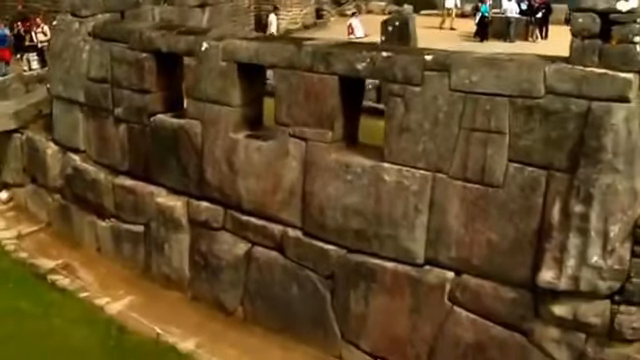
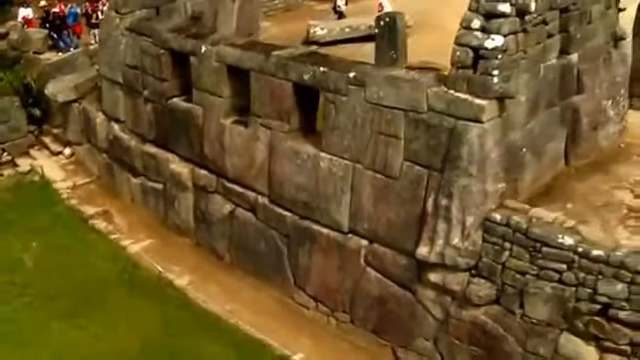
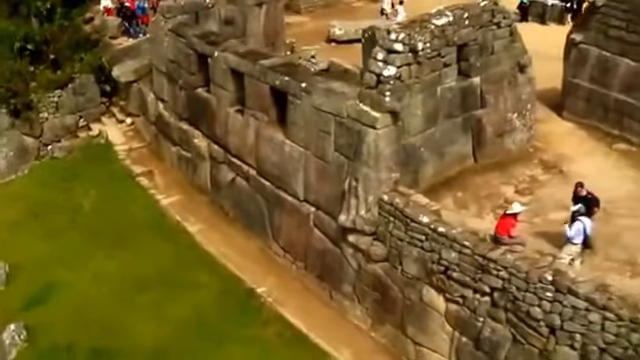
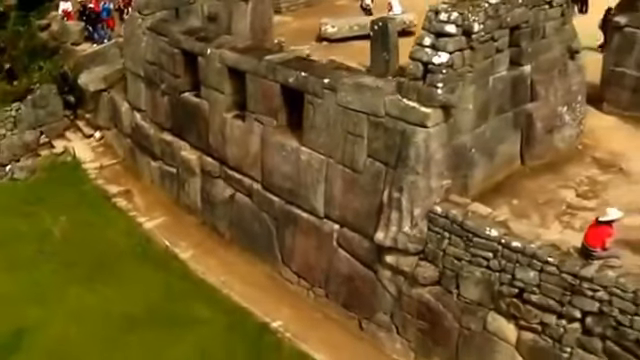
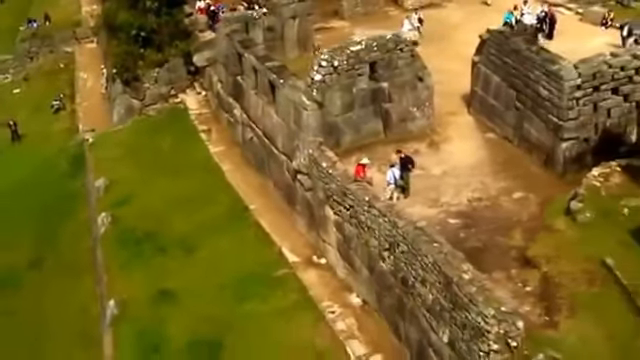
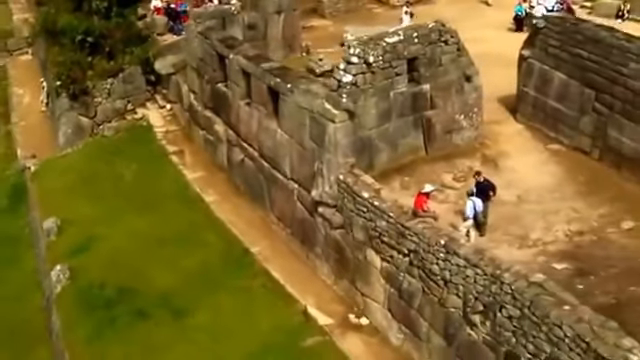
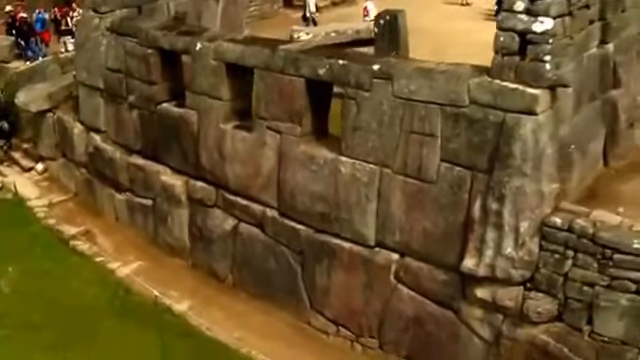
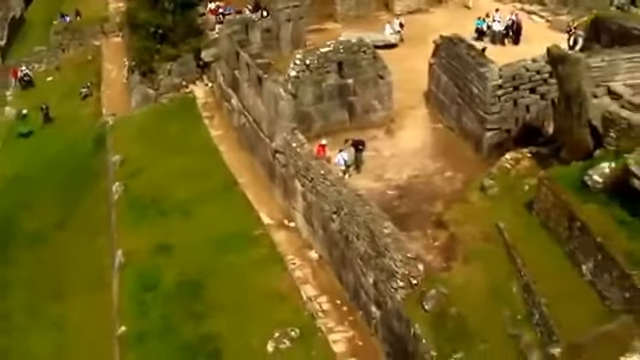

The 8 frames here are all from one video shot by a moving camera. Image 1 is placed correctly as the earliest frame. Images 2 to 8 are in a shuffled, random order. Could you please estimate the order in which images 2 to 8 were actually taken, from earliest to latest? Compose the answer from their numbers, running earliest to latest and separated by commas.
7, 2, 4, 3, 6, 5, 8
